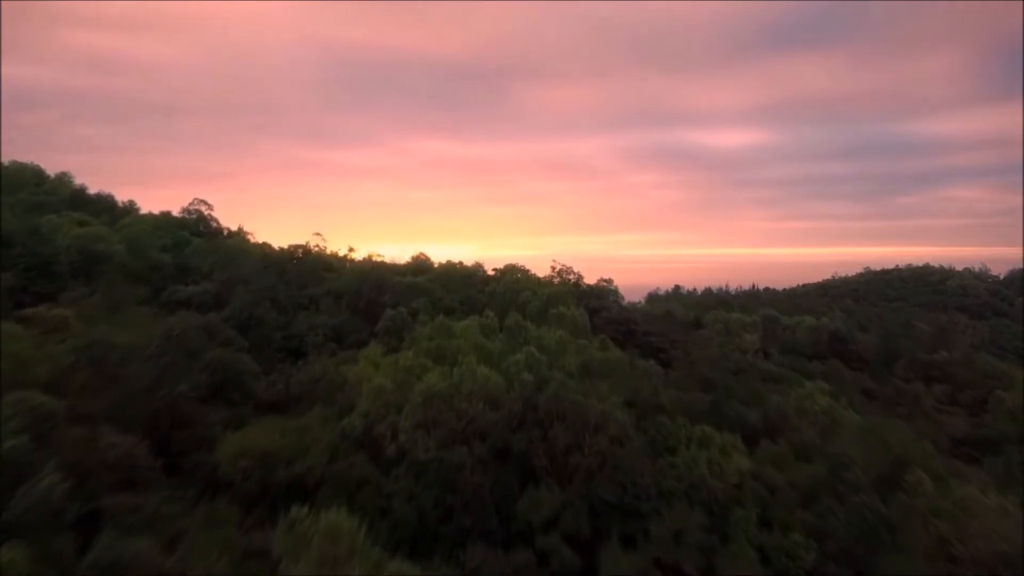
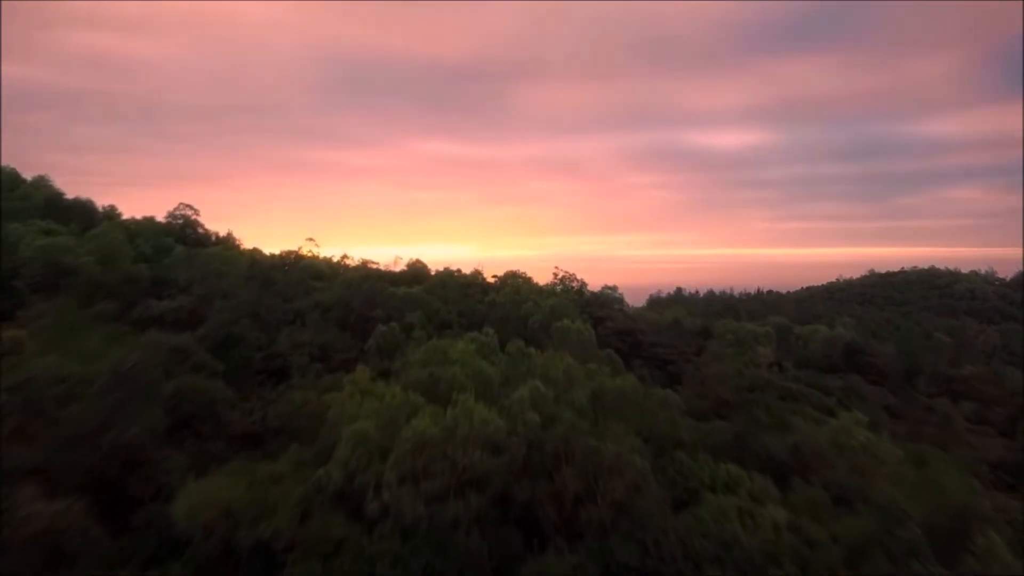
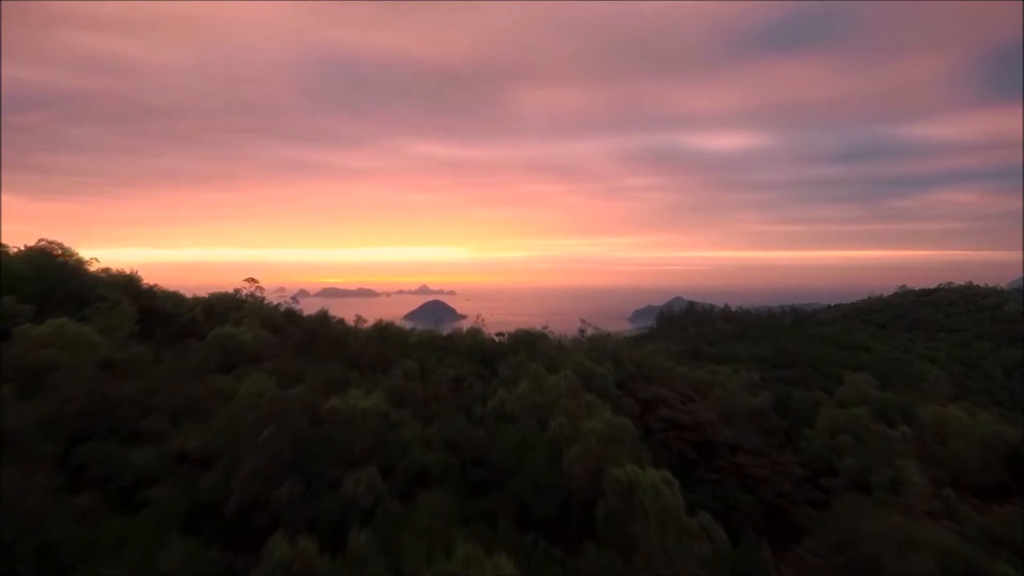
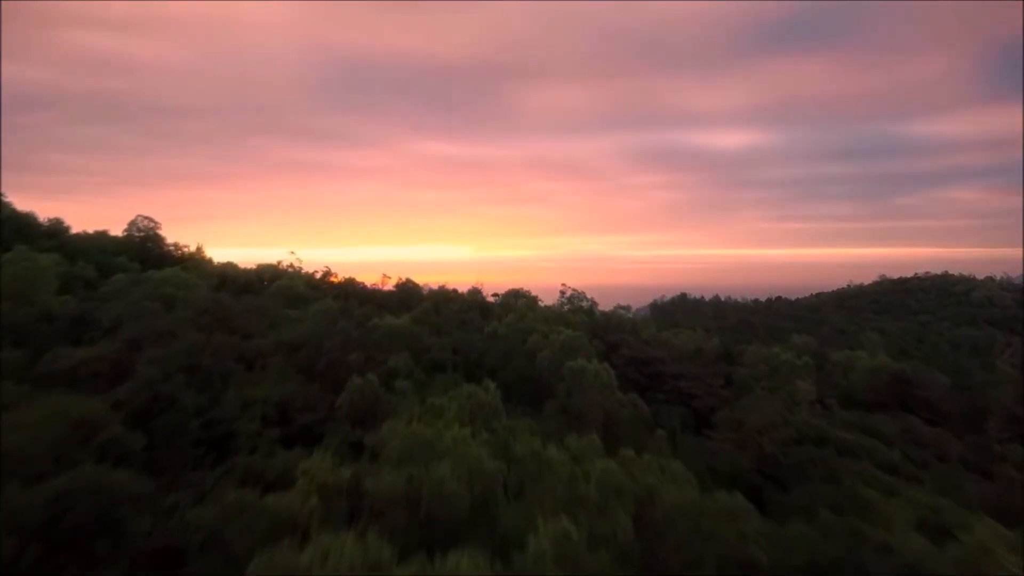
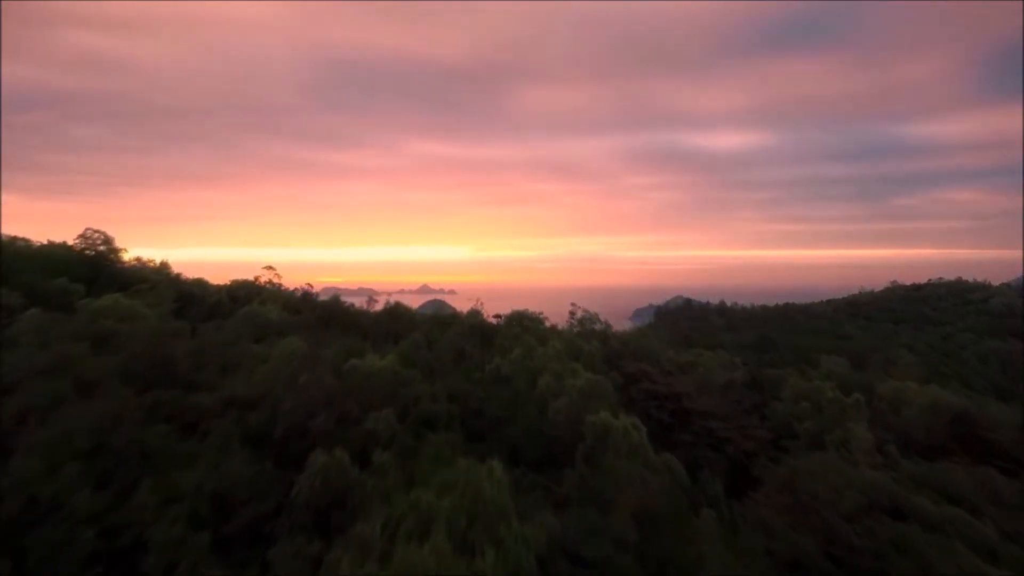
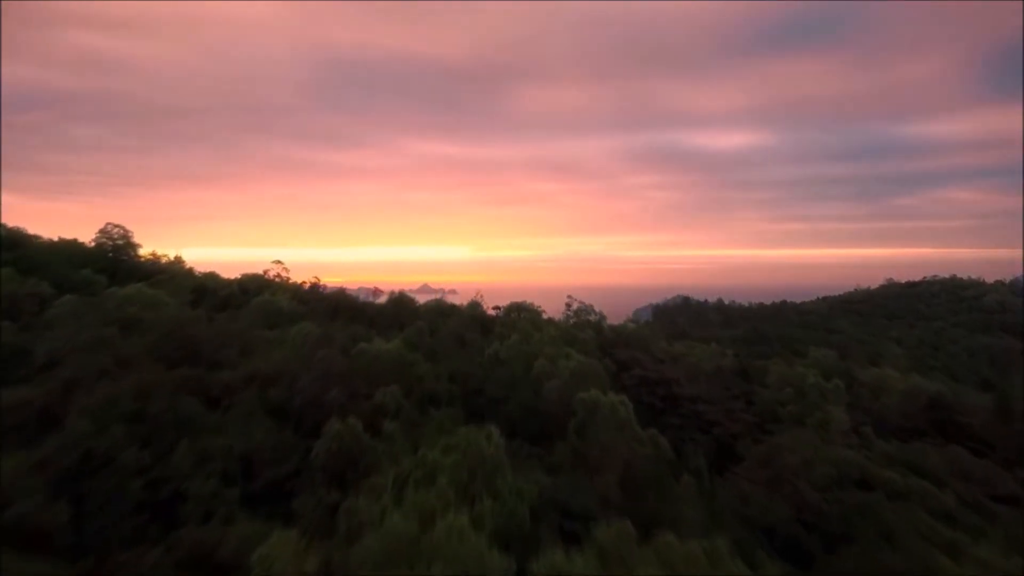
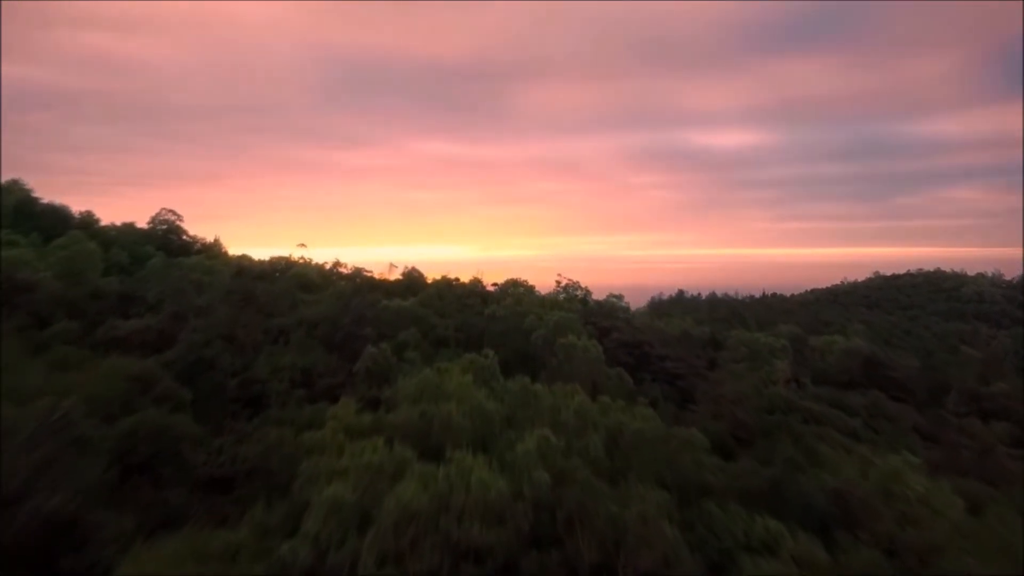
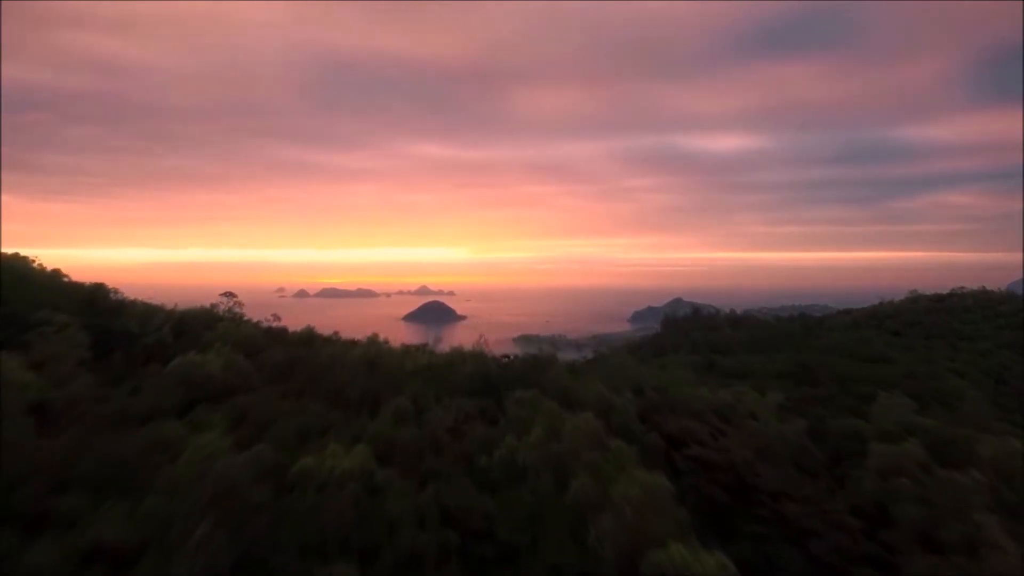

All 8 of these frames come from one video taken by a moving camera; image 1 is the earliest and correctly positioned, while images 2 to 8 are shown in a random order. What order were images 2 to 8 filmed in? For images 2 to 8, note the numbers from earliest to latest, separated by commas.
2, 7, 4, 6, 5, 3, 8
